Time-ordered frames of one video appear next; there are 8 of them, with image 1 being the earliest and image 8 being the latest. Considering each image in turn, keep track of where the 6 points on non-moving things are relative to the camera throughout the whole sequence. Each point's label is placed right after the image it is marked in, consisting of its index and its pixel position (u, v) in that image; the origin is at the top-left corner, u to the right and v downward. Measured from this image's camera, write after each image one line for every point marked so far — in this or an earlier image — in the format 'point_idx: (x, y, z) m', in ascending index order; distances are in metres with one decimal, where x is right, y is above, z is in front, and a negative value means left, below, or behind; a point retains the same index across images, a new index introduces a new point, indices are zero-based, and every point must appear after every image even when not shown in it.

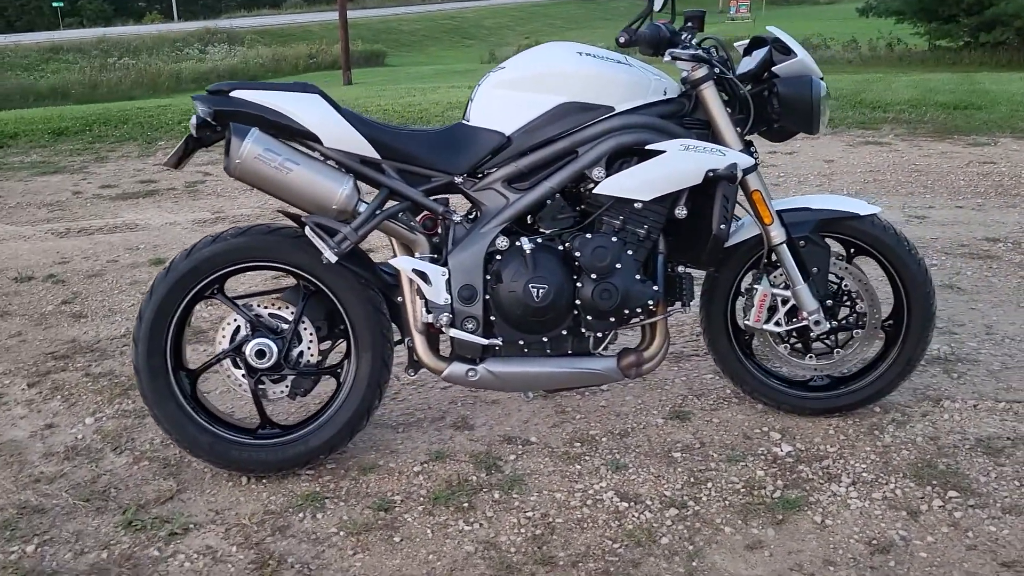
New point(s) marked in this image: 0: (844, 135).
0: (+4.3, +2.0, +11.6) m
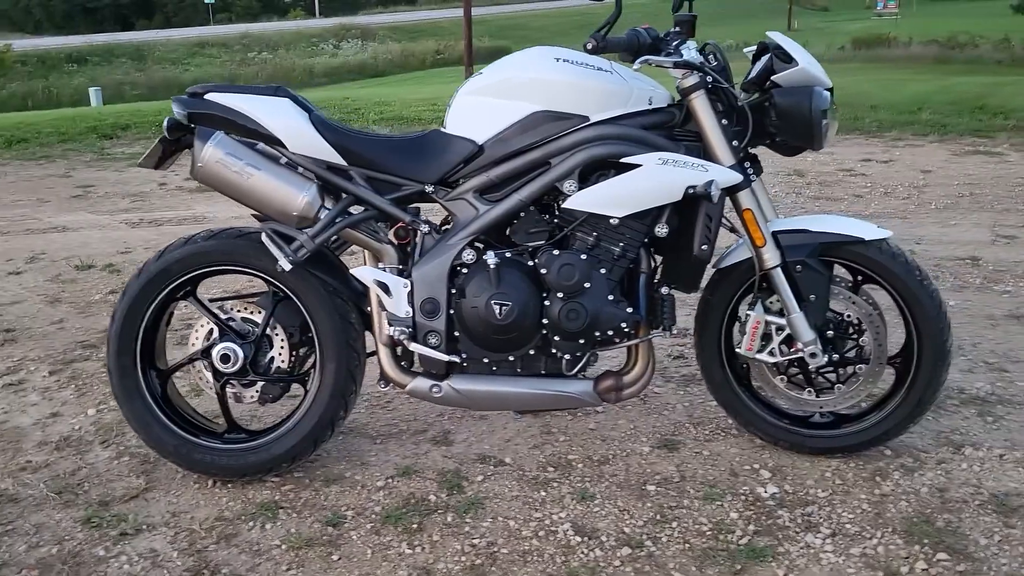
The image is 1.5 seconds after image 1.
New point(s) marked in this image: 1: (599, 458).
0: (+5.3, +1.7, +10.8) m
1: (+0.3, -0.7, +3.5) m
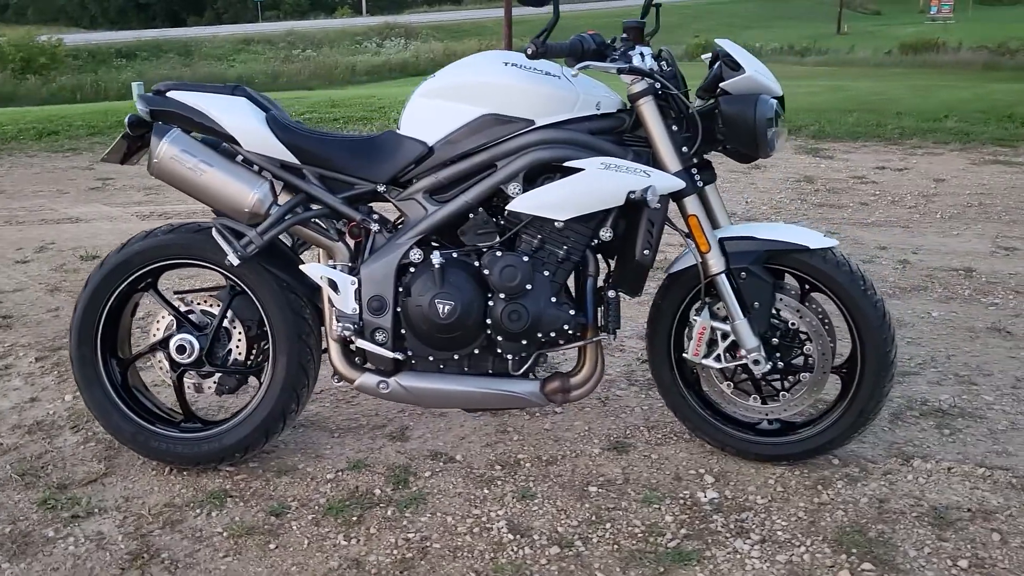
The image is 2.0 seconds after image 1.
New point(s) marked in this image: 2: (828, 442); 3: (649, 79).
0: (+5.5, +1.6, +10.7) m
1: (+0.1, -0.7, +3.5) m
2: (+1.1, -0.6, +3.3) m
3: (+0.5, +0.7, +3.2) m
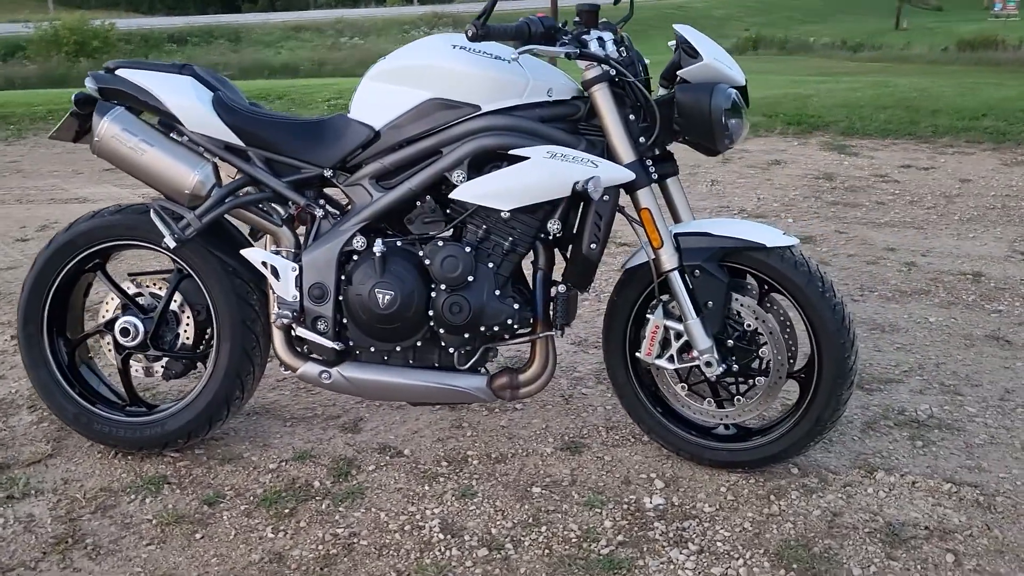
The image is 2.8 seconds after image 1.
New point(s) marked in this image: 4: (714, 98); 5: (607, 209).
0: (+5.7, +1.5, +10.3) m
1: (-0.1, -0.6, +3.4) m
2: (+0.9, -0.6, +3.1) m
3: (+0.3, +0.7, +3.0) m
4: (+0.7, +0.6, +2.9) m
5: (+0.3, +0.3, +3.0) m
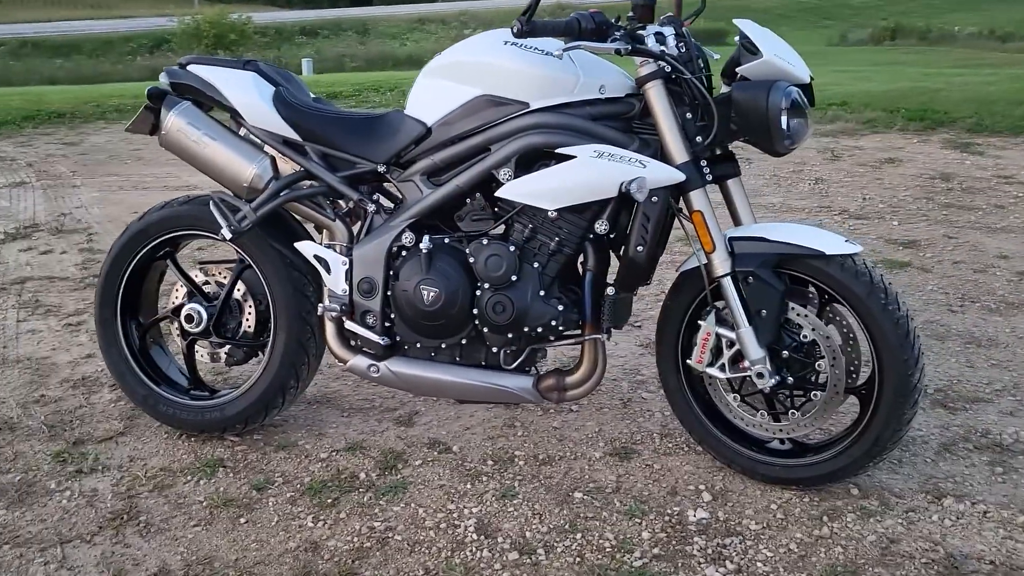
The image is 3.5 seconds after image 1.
0: (+6.7, +1.4, +9.4) m
1: (+0.1, -0.6, +3.4) m
2: (+1.1, -0.6, +2.9) m
3: (+0.5, +0.7, +2.9) m
4: (+0.8, +0.6, +2.8) m
5: (+0.5, +0.2, +2.9) m
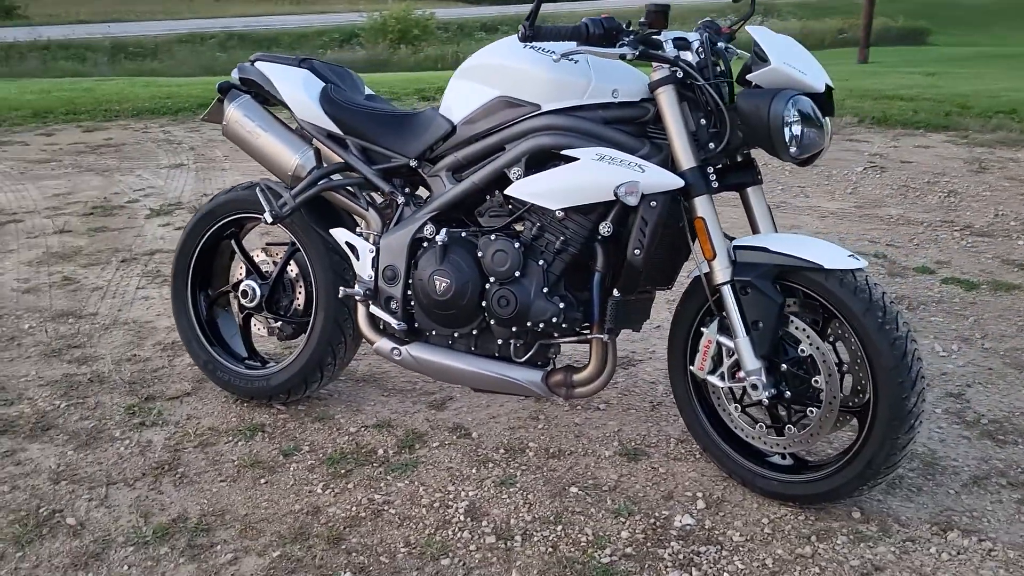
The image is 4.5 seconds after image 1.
0: (+7.9, +1.0, +8.2) m
1: (+0.2, -0.6, +3.5) m
2: (+1.0, -0.6, +2.9) m
3: (+0.5, +0.7, +2.9) m
4: (+0.8, +0.6, +2.7) m
5: (+0.5, +0.2, +2.9) m
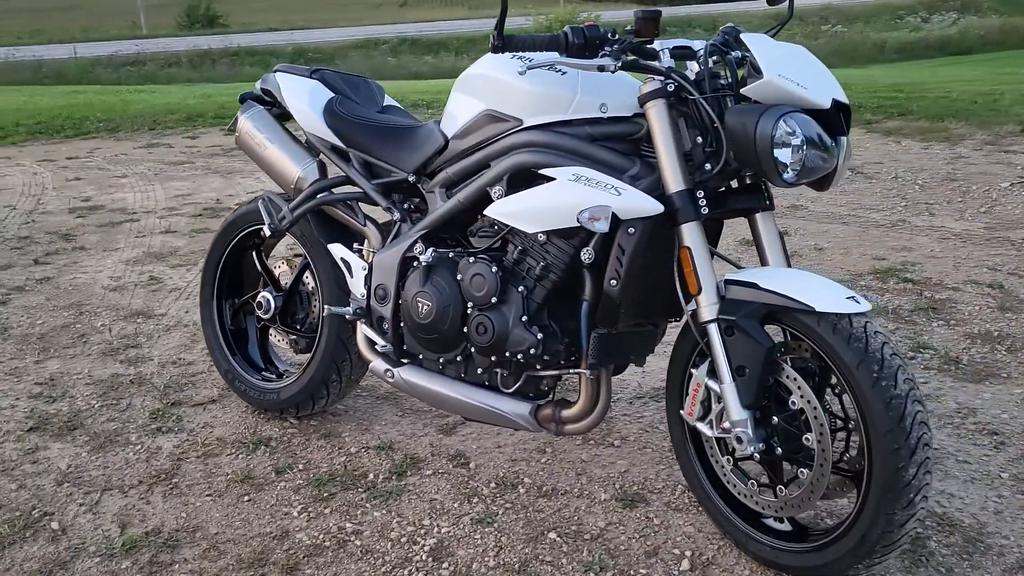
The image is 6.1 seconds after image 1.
0: (+8.6, +0.6, +6.5) m
1: (+0.1, -0.7, +3.2) m
2: (+0.9, -0.8, +2.5) m
3: (+0.4, +0.6, +2.6) m
4: (+0.7, +0.4, +2.4) m
5: (+0.4, +0.1, +2.6) m
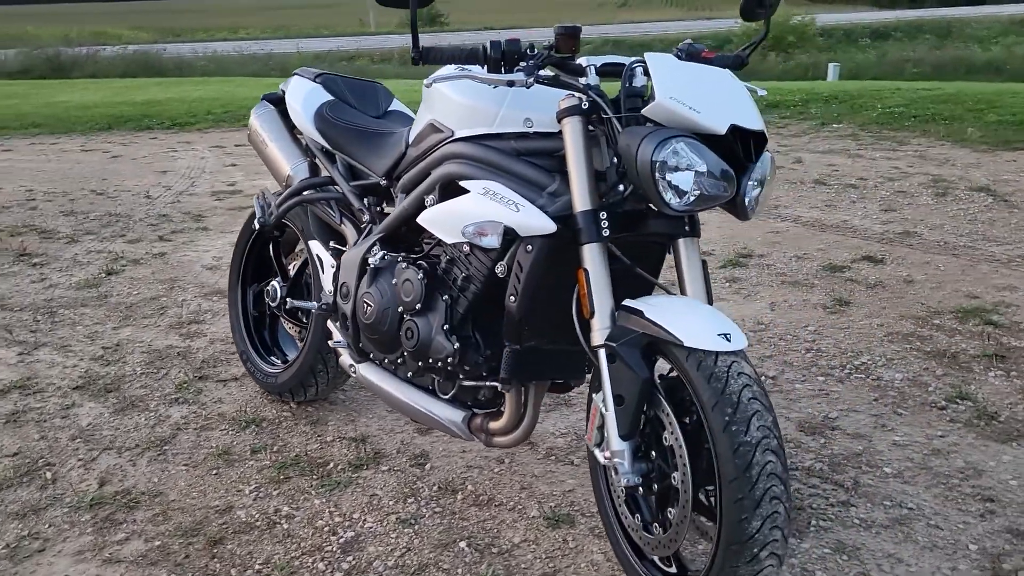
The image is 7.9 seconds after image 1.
0: (+9.0, -0.2, +4.6) m
1: (-0.1, -0.8, +3.2) m
2: (+0.5, -0.9, +2.3) m
3: (+0.2, +0.6, +2.6) m
4: (+0.4, +0.4, +2.3) m
5: (+0.1, +0.1, +2.6) m
